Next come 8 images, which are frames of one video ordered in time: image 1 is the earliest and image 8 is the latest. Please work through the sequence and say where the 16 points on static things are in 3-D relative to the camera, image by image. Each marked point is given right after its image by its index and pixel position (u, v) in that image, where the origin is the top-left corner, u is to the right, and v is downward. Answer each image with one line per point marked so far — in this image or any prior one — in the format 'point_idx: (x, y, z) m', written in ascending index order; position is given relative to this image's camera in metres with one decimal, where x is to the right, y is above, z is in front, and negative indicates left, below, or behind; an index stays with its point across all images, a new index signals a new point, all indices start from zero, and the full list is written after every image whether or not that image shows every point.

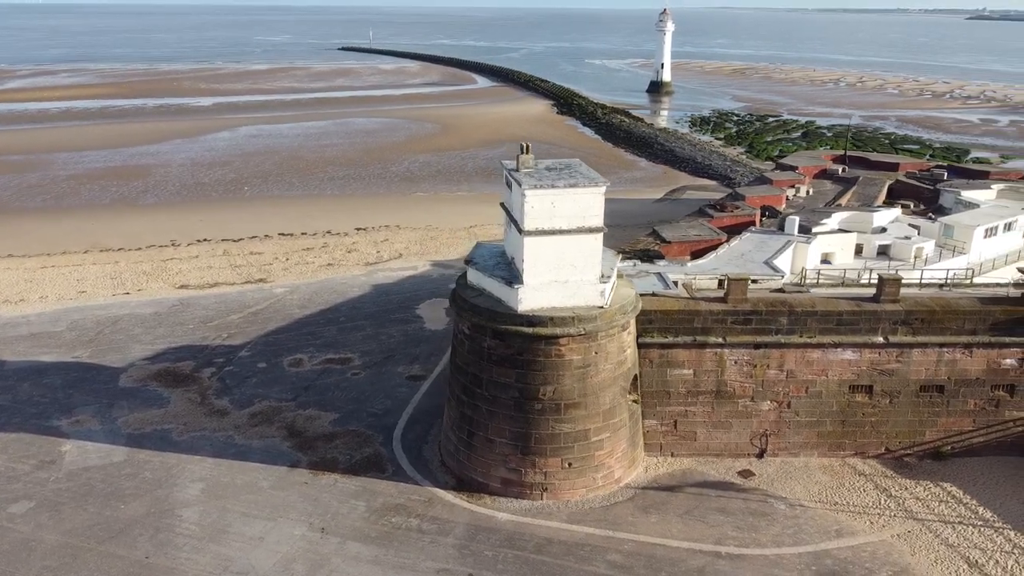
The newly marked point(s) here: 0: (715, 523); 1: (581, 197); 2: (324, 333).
0: (+3.2, -3.6, +12.4) m
1: (+1.0, +1.3, +11.9) m
2: (-4.6, -1.1, +19.8) m
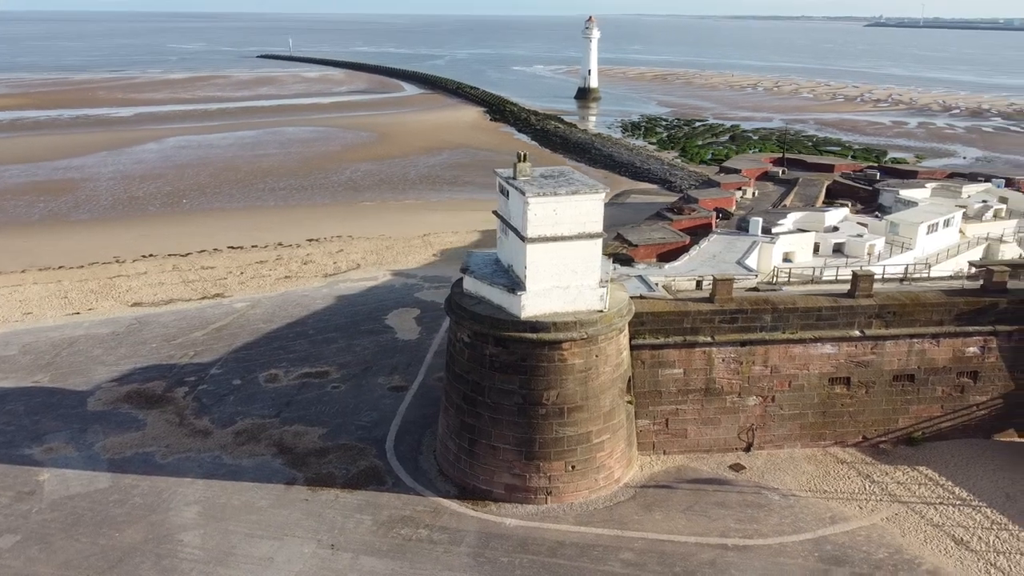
0: (+3.3, -3.6, +12.8) m
1: (+1.1, +1.3, +12.1) m
2: (-5.2, -1.4, +19.4) m
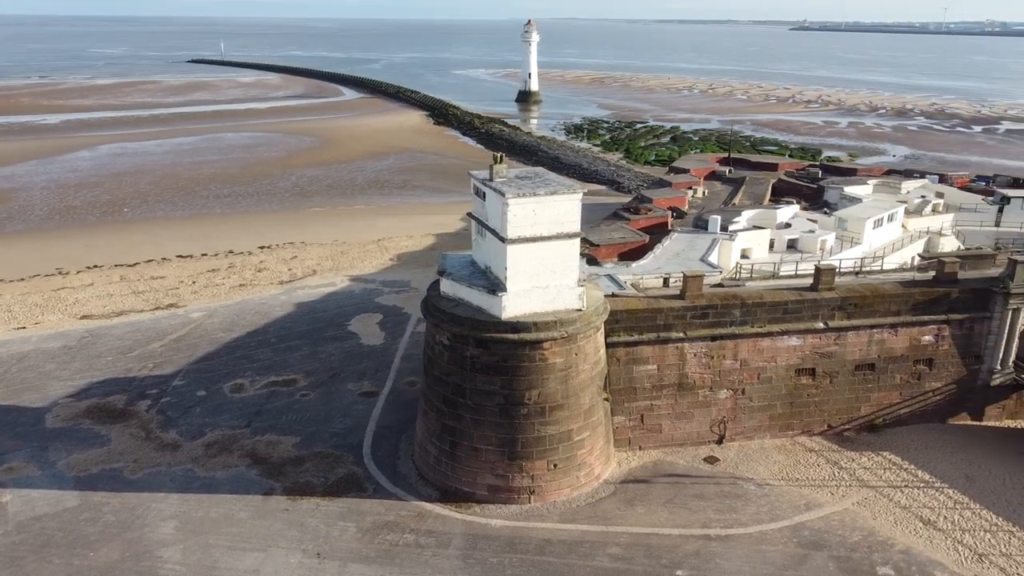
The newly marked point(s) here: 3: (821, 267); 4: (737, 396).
0: (+3.0, -3.6, +13.1) m
1: (+0.7, +1.3, +12.3) m
2: (-6.0, -1.6, +19.1) m
3: (+5.8, +0.4, +15.2) m
4: (+4.2, -2.0, +15.1) m
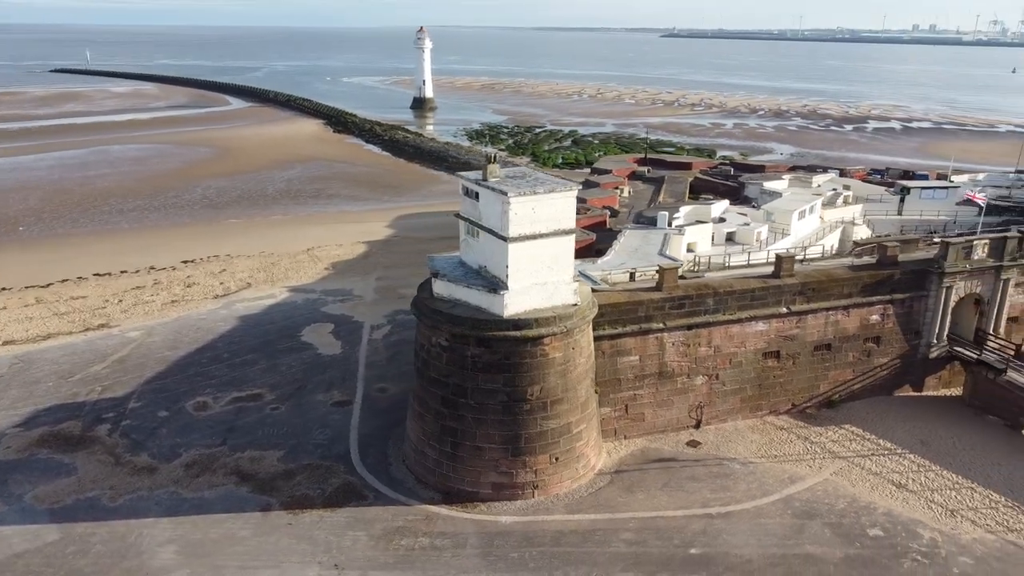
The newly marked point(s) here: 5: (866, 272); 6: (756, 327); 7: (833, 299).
0: (+3.1, -3.4, +13.6) m
1: (+0.7, +1.4, +12.5) m
2: (-6.7, -1.9, +18.3) m
3: (+5.4, +0.7, +16.1) m
4: (+3.9, -1.8, +15.8) m
5: (+7.3, +0.3, +16.6) m
6: (+4.8, -0.8, +15.8) m
7: (+6.5, -0.2, +16.3) m
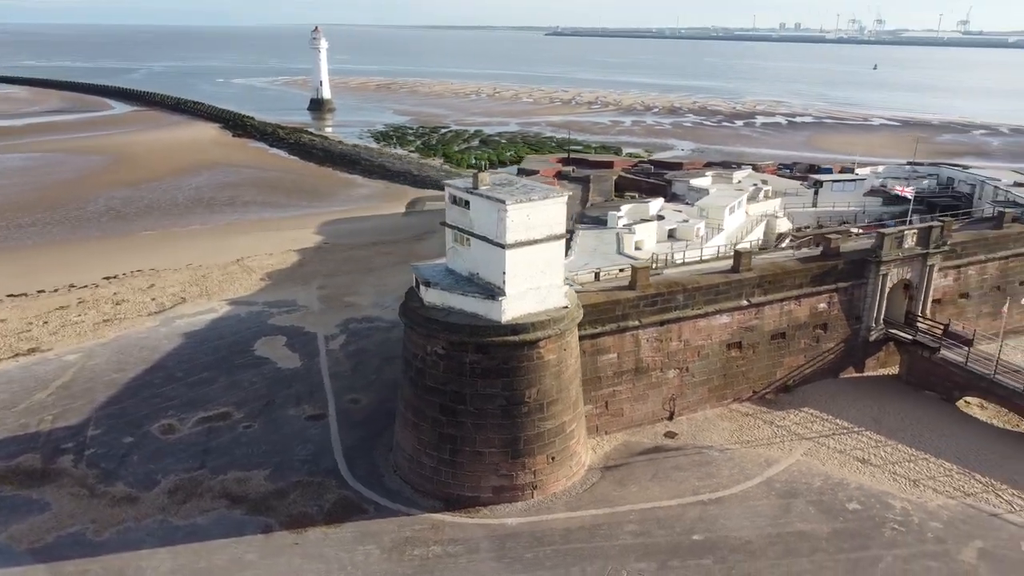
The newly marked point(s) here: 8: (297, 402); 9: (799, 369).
0: (+3.0, -3.4, +14.3) m
1: (+0.6, +1.3, +12.8) m
2: (-7.4, -2.3, +17.6) m
3: (+4.8, +0.8, +17.0) m
4: (+3.5, -1.7, +16.5) m
5: (+6.6, +0.5, +17.7) m
6: (+4.3, -0.7, +16.6) m
7: (+5.9, -0.1, +17.3) m
8: (-4.6, -2.4, +17.2) m
9: (+6.4, -1.8, +18.1) m
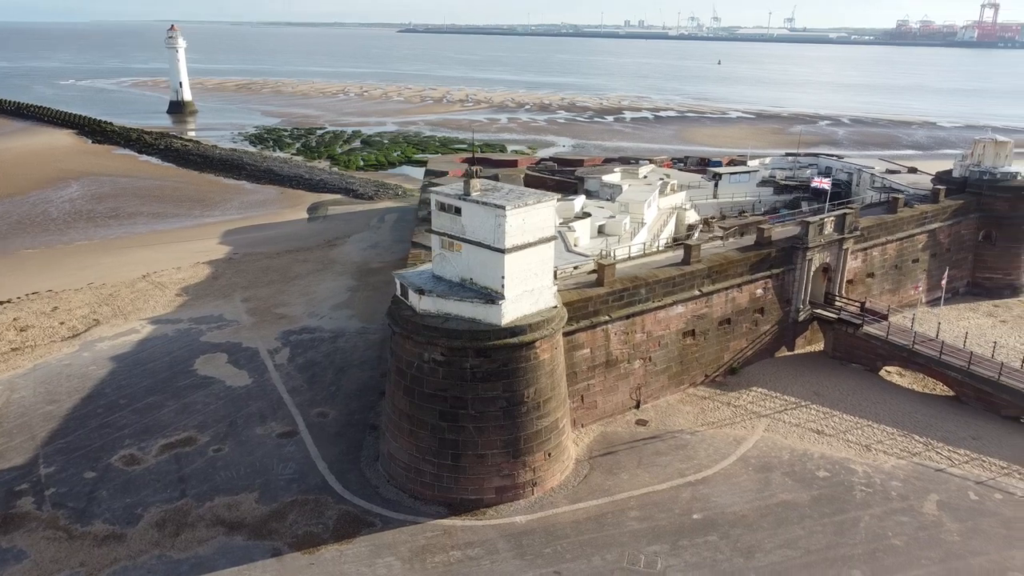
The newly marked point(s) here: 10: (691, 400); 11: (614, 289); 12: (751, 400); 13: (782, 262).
0: (+2.9, -3.3, +15.0) m
1: (+0.5, +1.3, +13.2) m
2: (-8.0, -2.7, +16.6) m
3: (+3.9, +1.0, +18.0) m
4: (+2.9, -1.6, +17.3) m
5: (+5.6, +0.8, +19.0) m
6: (+3.6, -0.5, +17.6) m
7: (+5.0, +0.2, +18.5) m
8: (-5.2, -2.7, +16.7) m
9: (+5.5, -1.5, +19.3) m
10: (+3.9, -2.5, +17.7) m
11: (+2.0, 0.0, +16.2) m
12: (+5.2, -2.5, +17.8) m
13: (+6.6, +0.6, +19.7) m
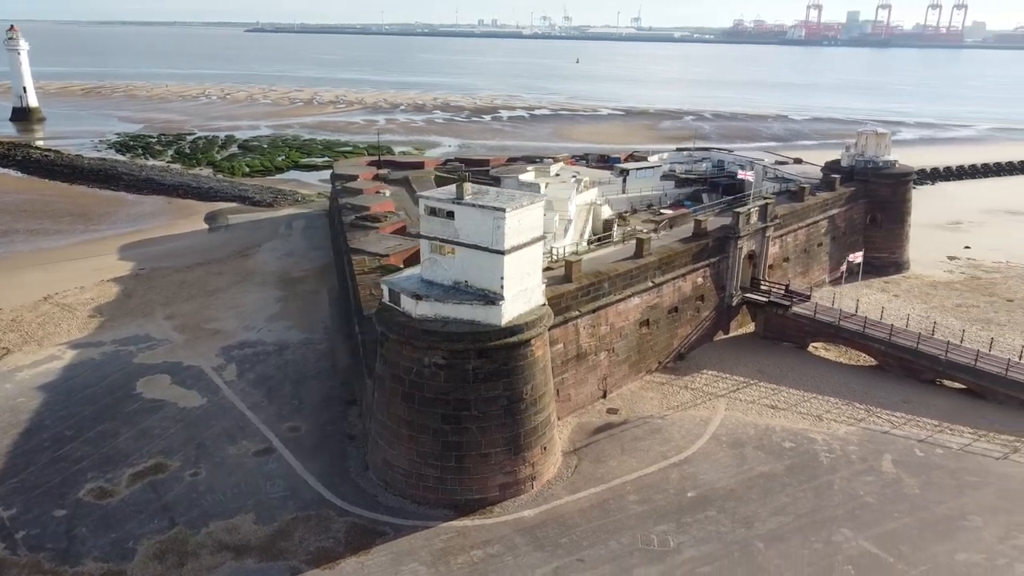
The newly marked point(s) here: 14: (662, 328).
0: (+2.6, -3.1, +15.8) m
1: (+0.3, +1.3, +13.5) m
2: (-8.4, -3.2, +15.5) m
3: (+2.9, +1.2, +18.8) m
4: (+2.2, -1.5, +18.0) m
5: (+4.5, +1.1, +20.1) m
6: (+2.8, -0.3, +18.4) m
7: (+4.0, +0.4, +19.5) m
8: (-5.6, -3.0, +16.1) m
9: (+4.4, -1.3, +20.4) m
10: (+3.2, -2.3, +18.6) m
11: (+1.4, +0.1, +16.8) m
12: (+4.5, -2.2, +18.8) m
13: (+5.3, +1.0, +20.9) m
14: (+3.6, -1.0, +19.4) m
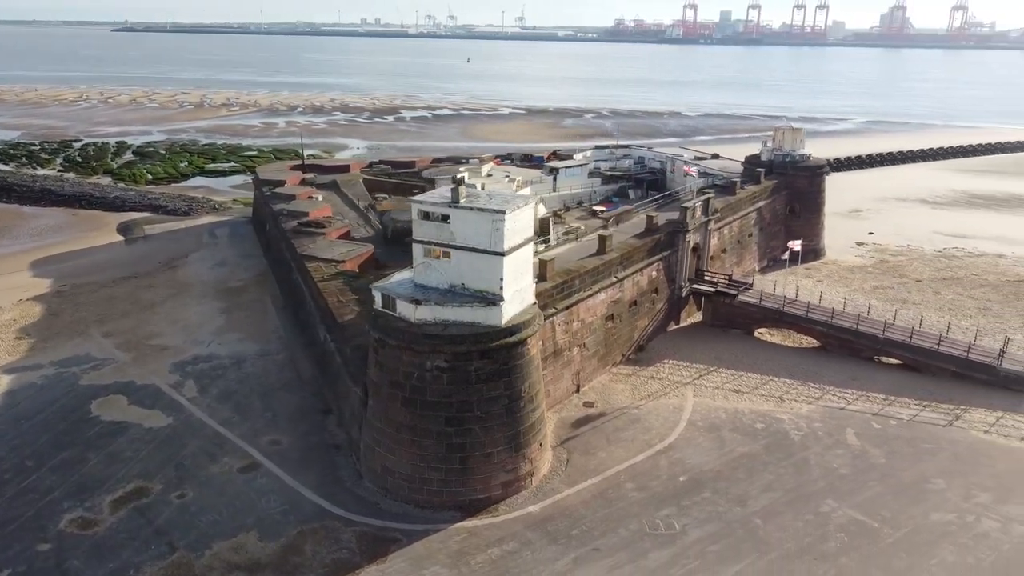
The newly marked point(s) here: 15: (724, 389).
0: (+2.4, -3.0, +16.3) m
1: (+0.2, +1.3, +13.8) m
2: (-8.5, -3.5, +14.6) m
3: (+2.1, +1.3, +19.4) m
4: (+1.6, -1.4, +18.4) m
5: (+3.5, +1.3, +20.8) m
6: (+2.1, -0.2, +18.9) m
7: (+3.1, +0.6, +20.2) m
8: (-5.8, -3.3, +15.6) m
9: (+3.5, -1.1, +21.2) m
10: (+2.5, -2.1, +19.2) m
11: (+0.9, +0.1, +17.1) m
12: (+3.8, -2.0, +19.6) m
13: (+4.2, +1.2, +21.8) m
14: (+2.8, -0.8, +20.1) m
15: (+4.9, -2.3, +18.6) m
